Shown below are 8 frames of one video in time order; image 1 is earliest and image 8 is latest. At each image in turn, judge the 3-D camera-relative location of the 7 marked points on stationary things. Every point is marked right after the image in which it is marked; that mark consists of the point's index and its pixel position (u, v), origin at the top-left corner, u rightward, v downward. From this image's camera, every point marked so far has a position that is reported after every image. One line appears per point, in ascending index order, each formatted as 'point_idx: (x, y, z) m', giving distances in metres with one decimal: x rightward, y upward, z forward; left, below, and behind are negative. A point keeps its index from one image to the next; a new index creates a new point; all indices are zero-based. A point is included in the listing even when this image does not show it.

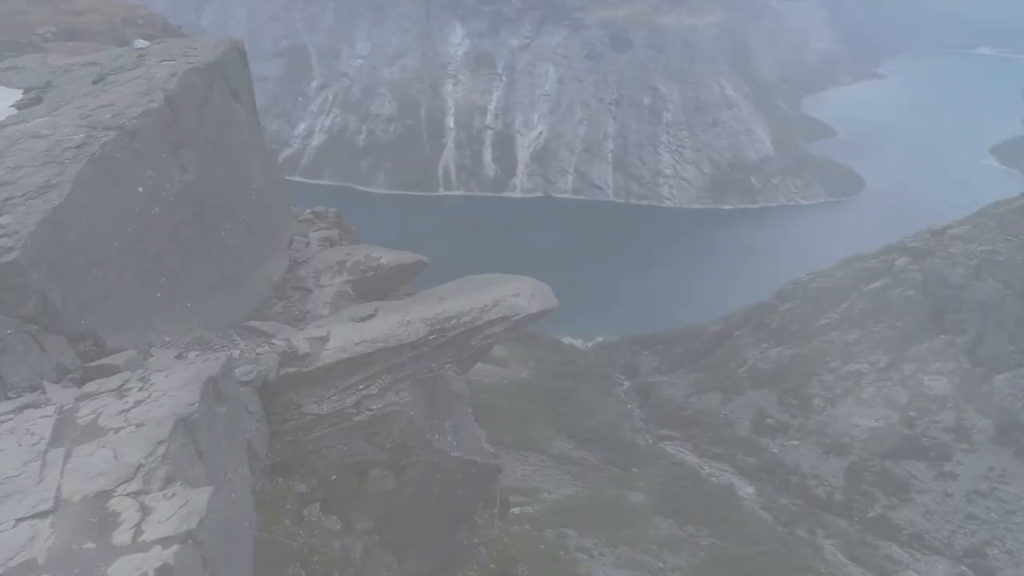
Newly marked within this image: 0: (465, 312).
0: (-0.4, -0.3, +11.2) m
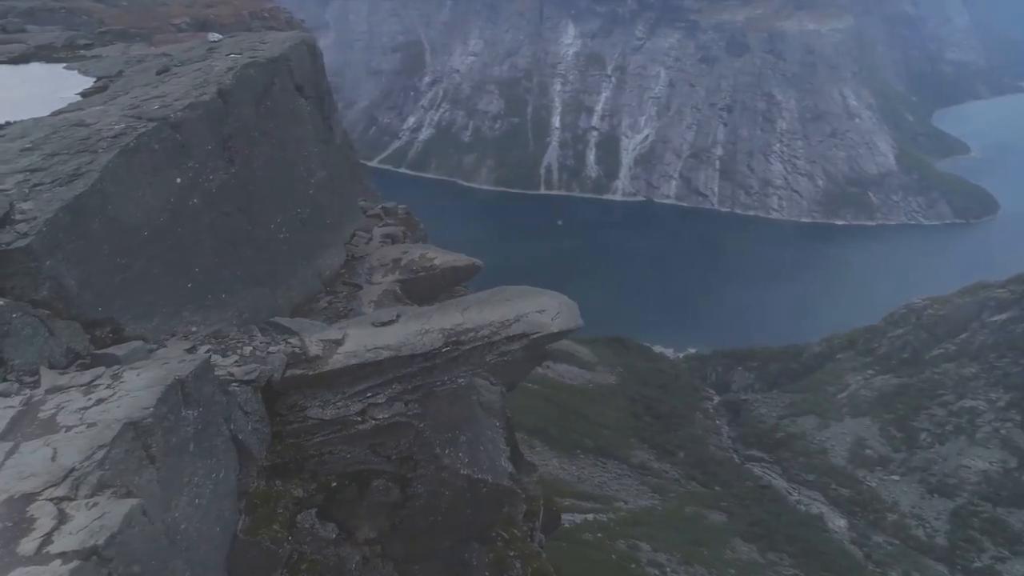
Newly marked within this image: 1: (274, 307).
0: (-0.1, -0.5, +10.7) m
1: (-4.6, -0.3, +13.9) m
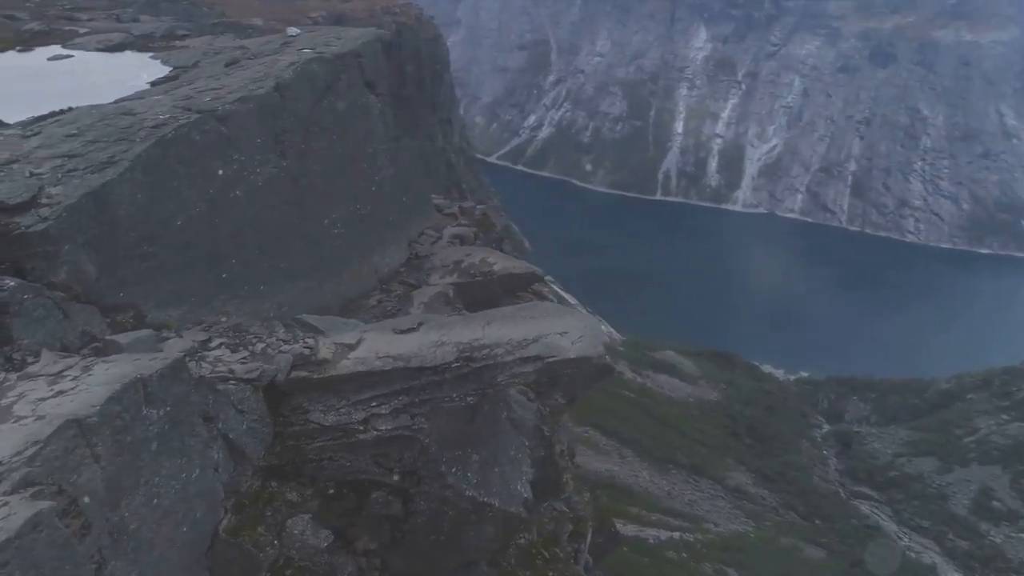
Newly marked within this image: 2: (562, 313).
0: (+0.2, -0.7, +10.1) m
1: (-3.7, -0.2, +14.0) m
2: (+0.7, -0.4, +10.9) m
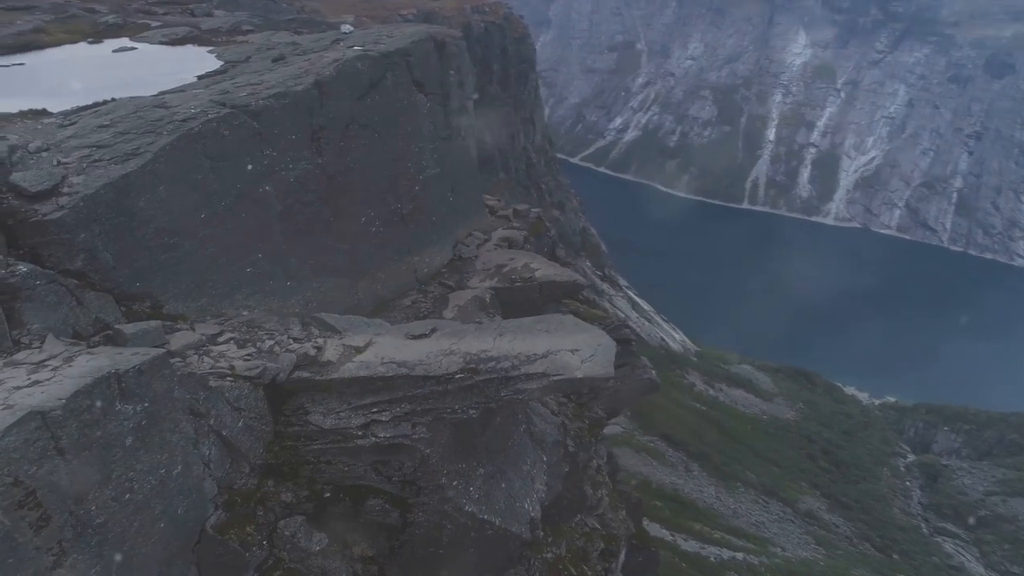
0: (+0.3, -0.9, +9.7) m
1: (-3.1, -0.2, +14.0) m
2: (+0.9, -0.6, +10.5) m
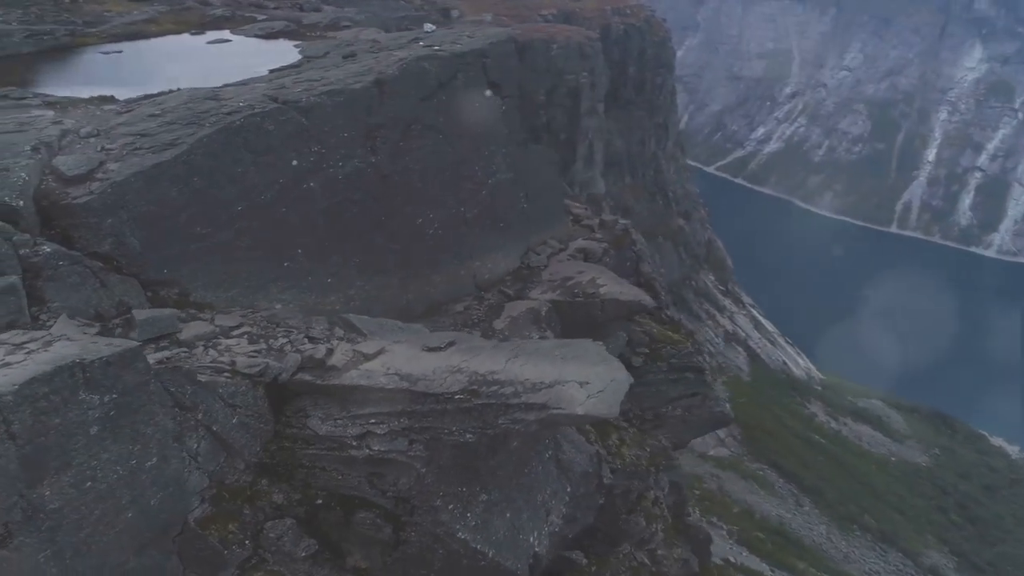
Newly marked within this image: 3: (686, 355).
0: (+0.4, -1.2, +9.1) m
1: (-2.2, -0.2, +13.9) m
2: (+1.1, -1.0, +9.7) m
3: (+4.4, -1.7, +18.3) m
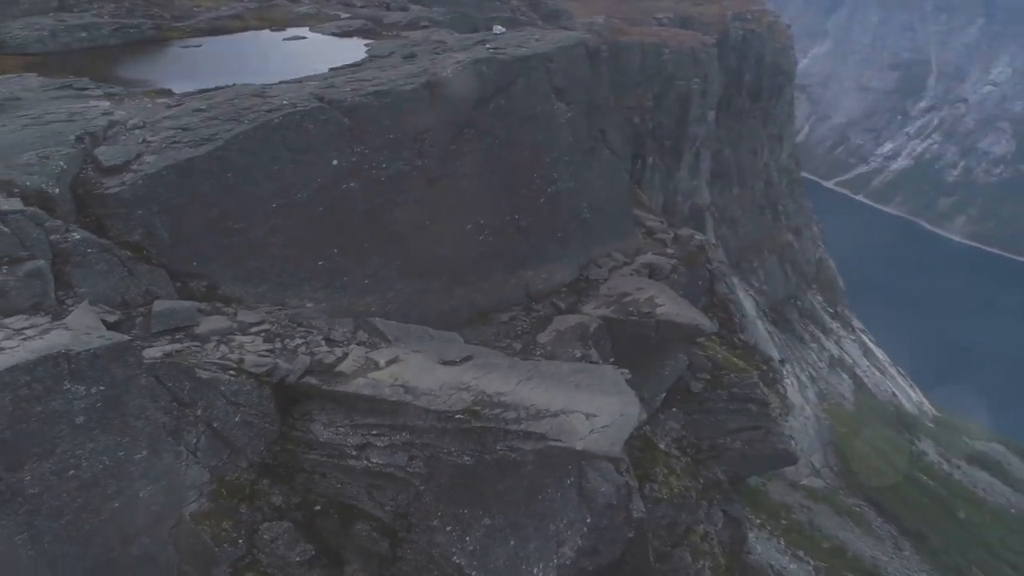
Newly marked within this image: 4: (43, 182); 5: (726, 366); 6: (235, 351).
0: (+0.5, -1.4, +8.5) m
1: (-1.4, -0.3, +13.6) m
2: (+1.3, -1.3, +9.1) m
3: (+5.7, -2.3, +17.2) m
4: (-5.9, +1.3, +9.0) m
5: (+5.2, -1.9, +17.4) m
6: (-3.5, -0.8, +9.1) m
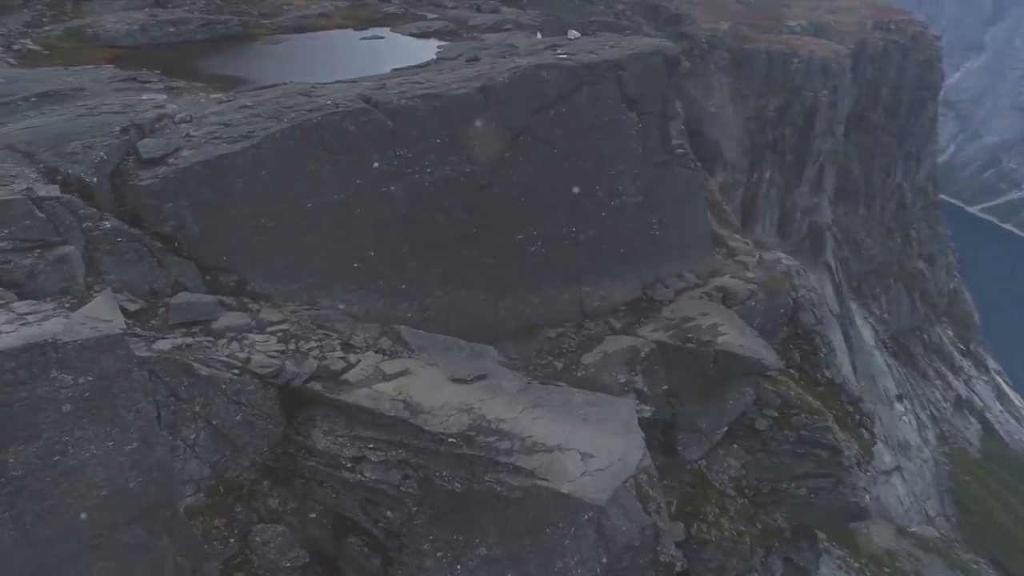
0: (+0.4, -1.7, +7.9) m
1: (-0.6, -0.5, +13.3) m
2: (+1.3, -1.6, +8.4) m
3: (+6.8, -3.1, +15.7) m
4: (-5.5, +1.5, +9.3) m
5: (+6.4, -2.6, +16.0) m
6: (-3.4, -0.8, +9.1) m
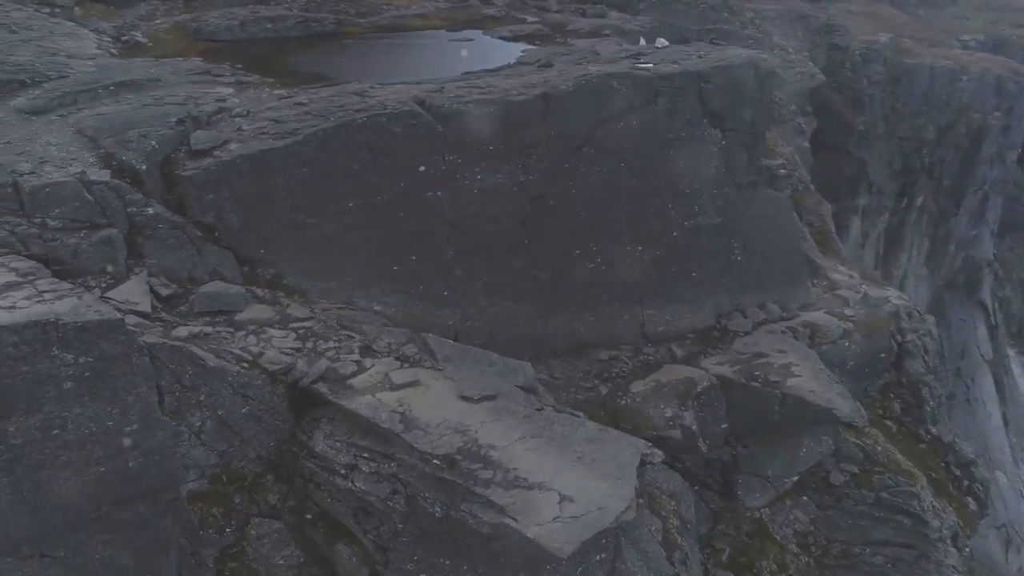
0: (+0.2, -2.0, +7.4) m
1: (+0.3, -0.7, +12.8) m
2: (+1.2, -2.0, +7.7) m
3: (+7.7, -4.0, +14.0) m
4: (-5.1, +1.8, +9.8) m
5: (+7.4, -3.5, +14.3) m
6: (-3.2, -0.7, +9.2) m
